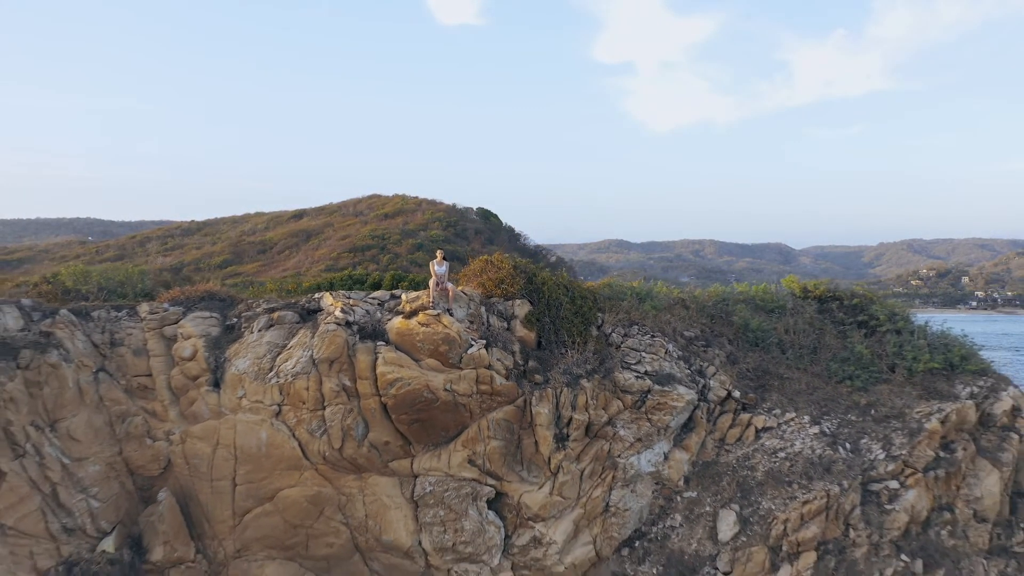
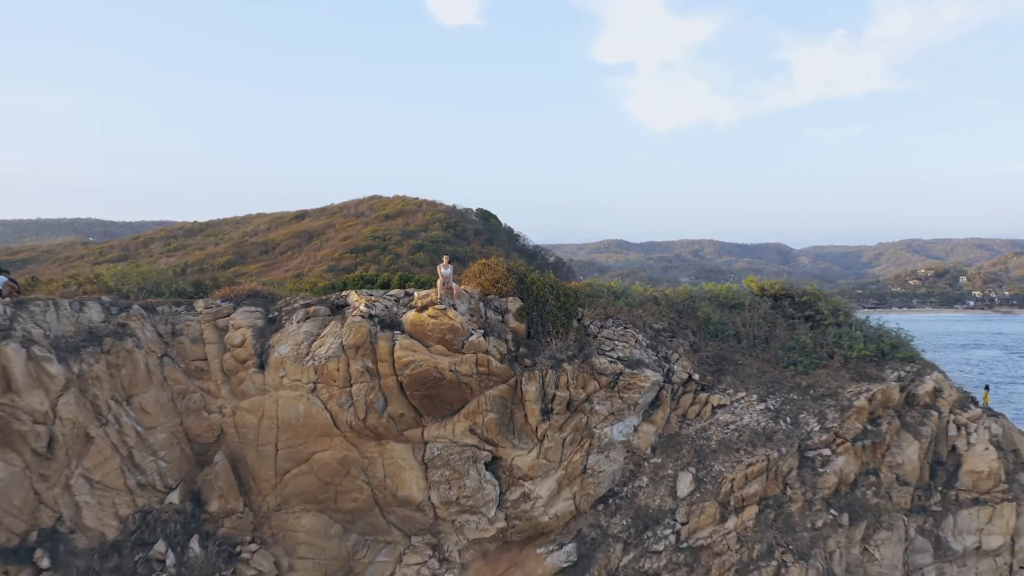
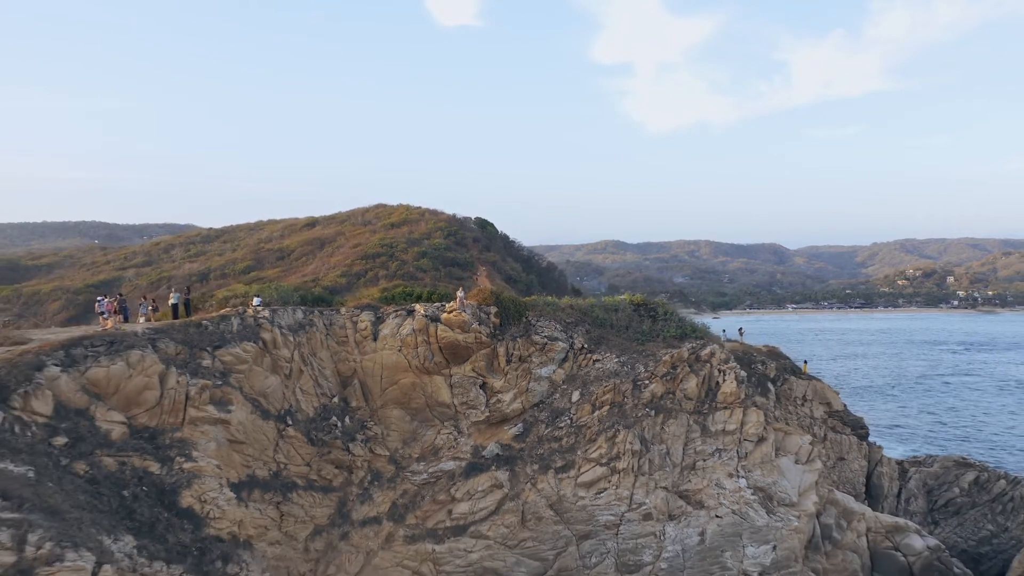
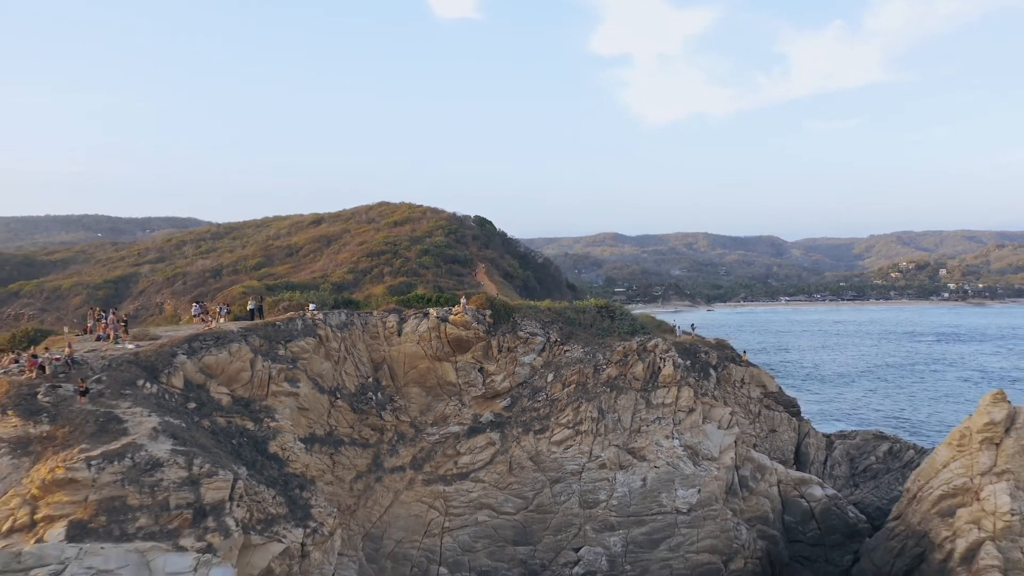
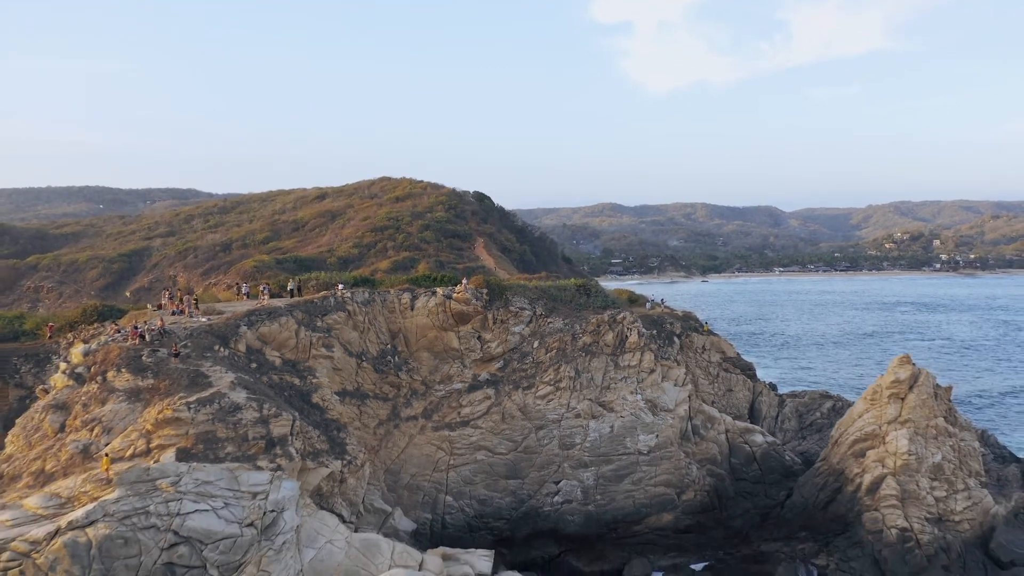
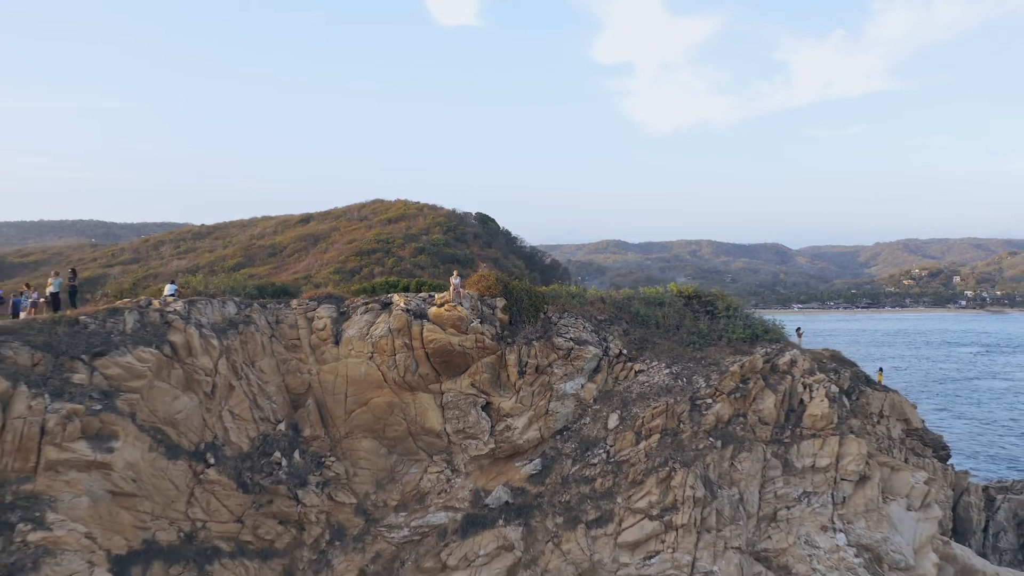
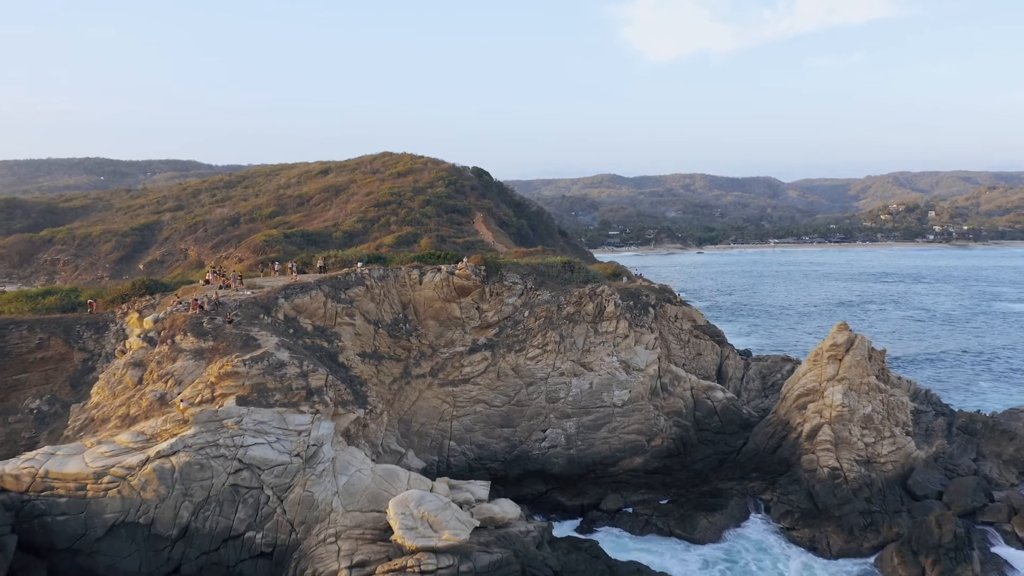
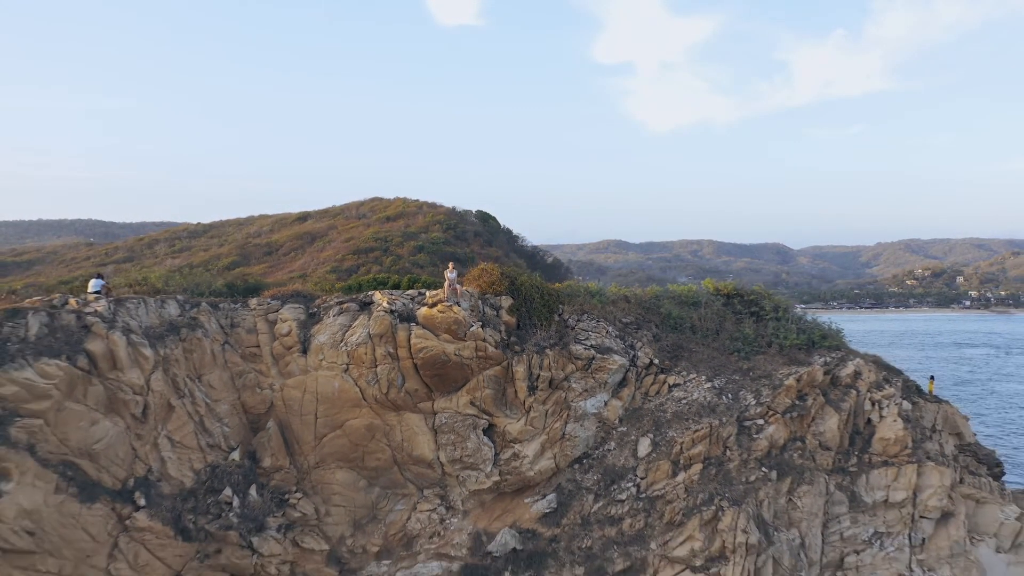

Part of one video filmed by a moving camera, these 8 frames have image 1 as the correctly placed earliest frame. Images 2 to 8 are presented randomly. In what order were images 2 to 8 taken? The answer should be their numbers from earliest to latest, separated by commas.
2, 8, 6, 3, 4, 5, 7
